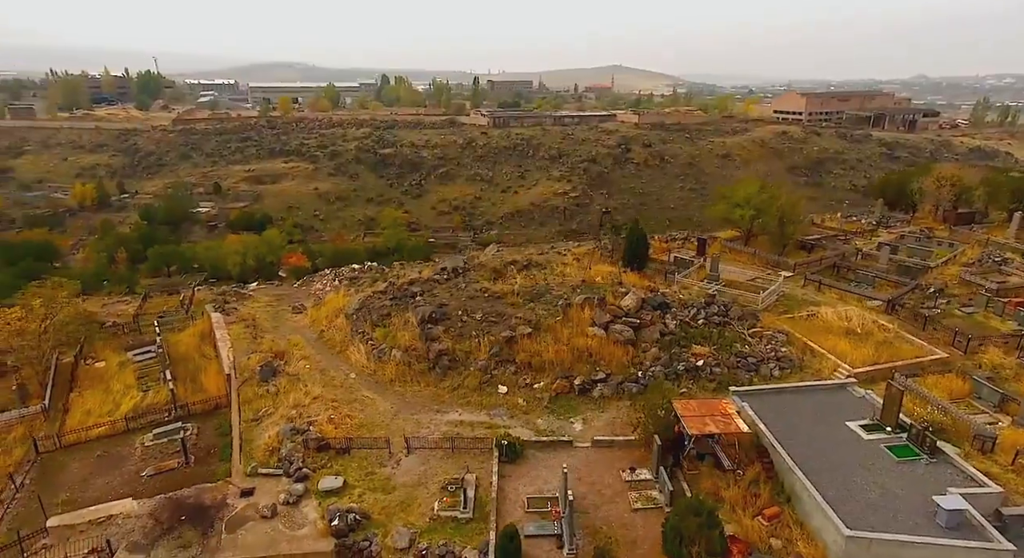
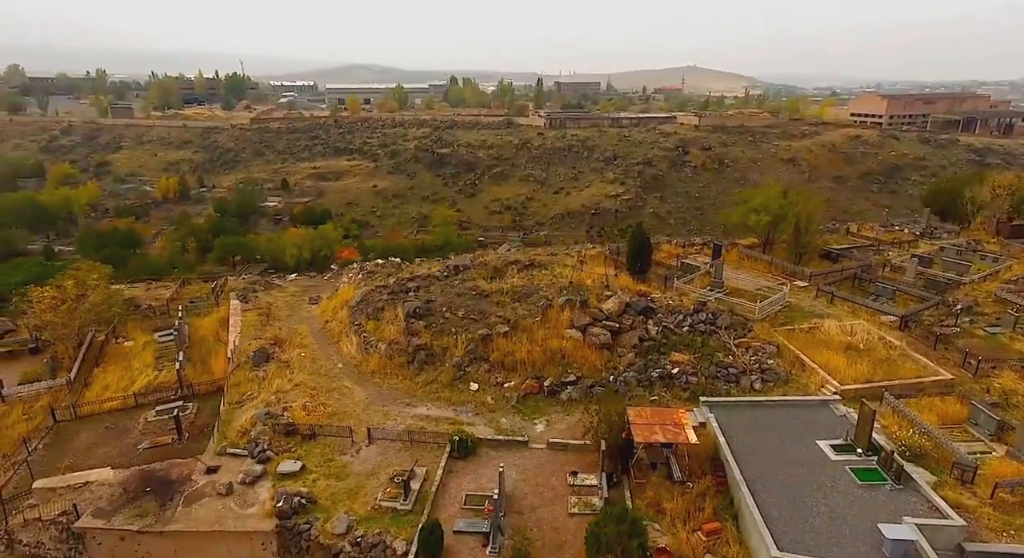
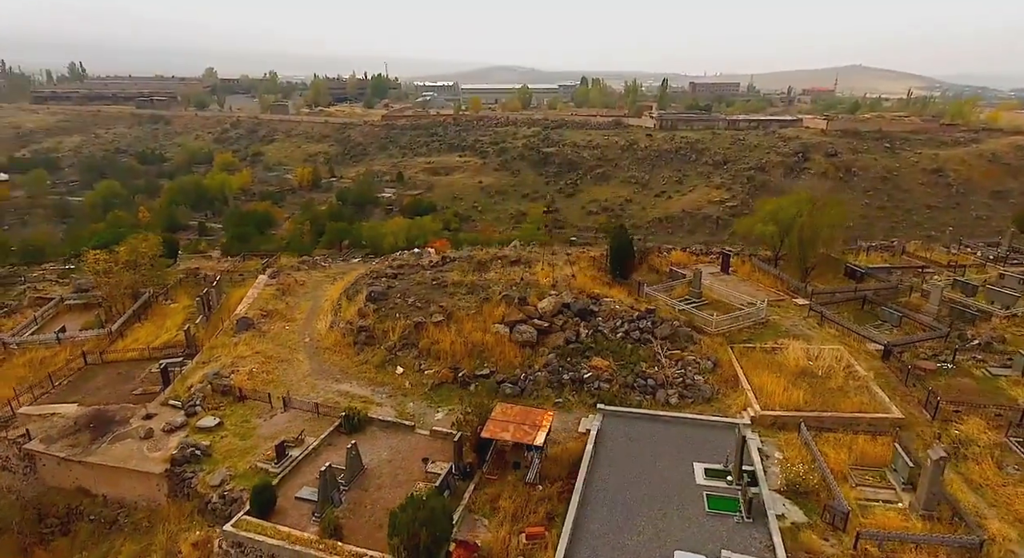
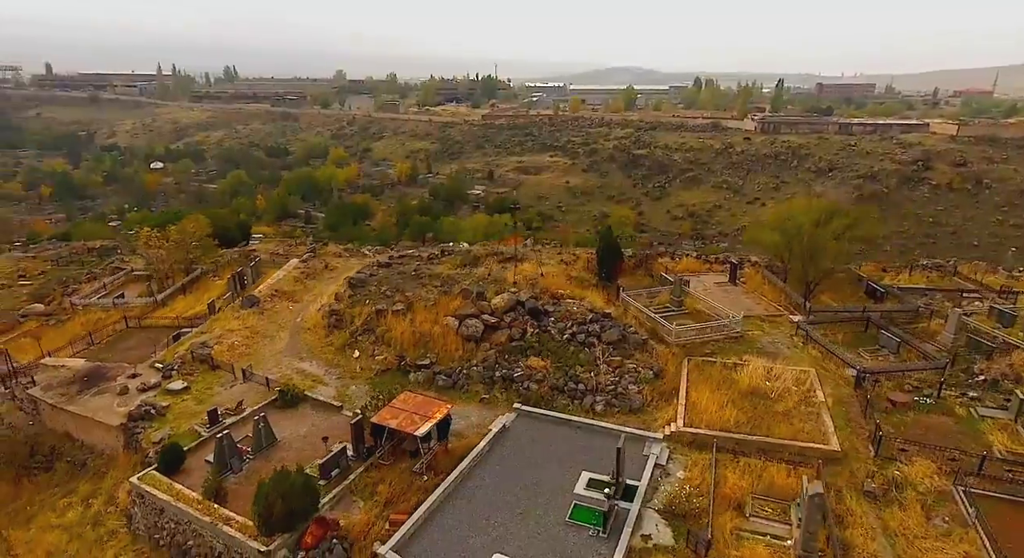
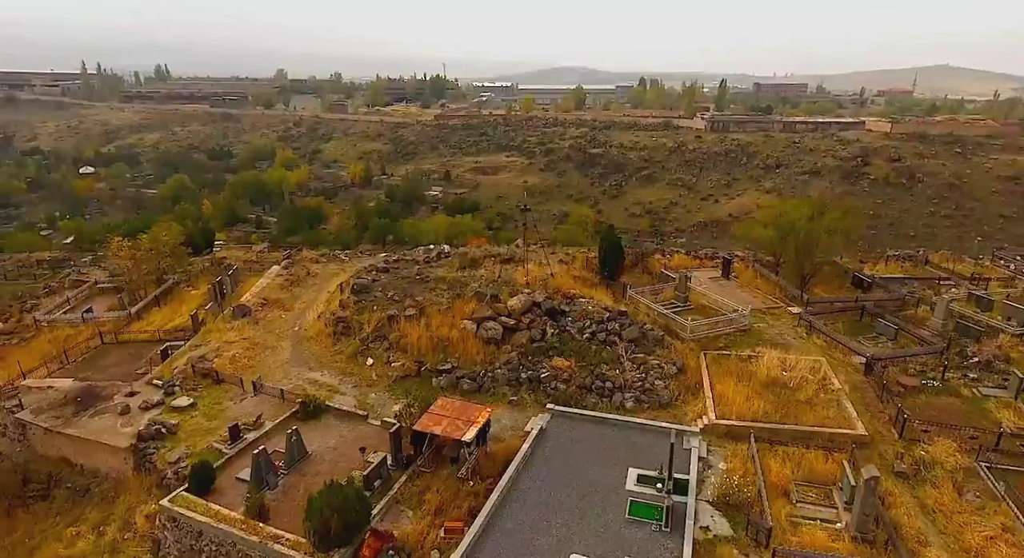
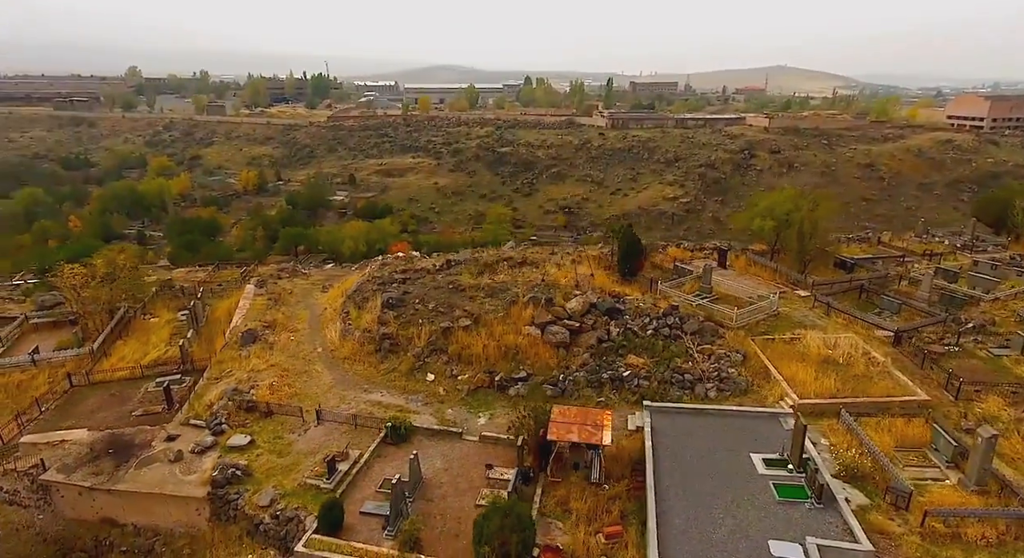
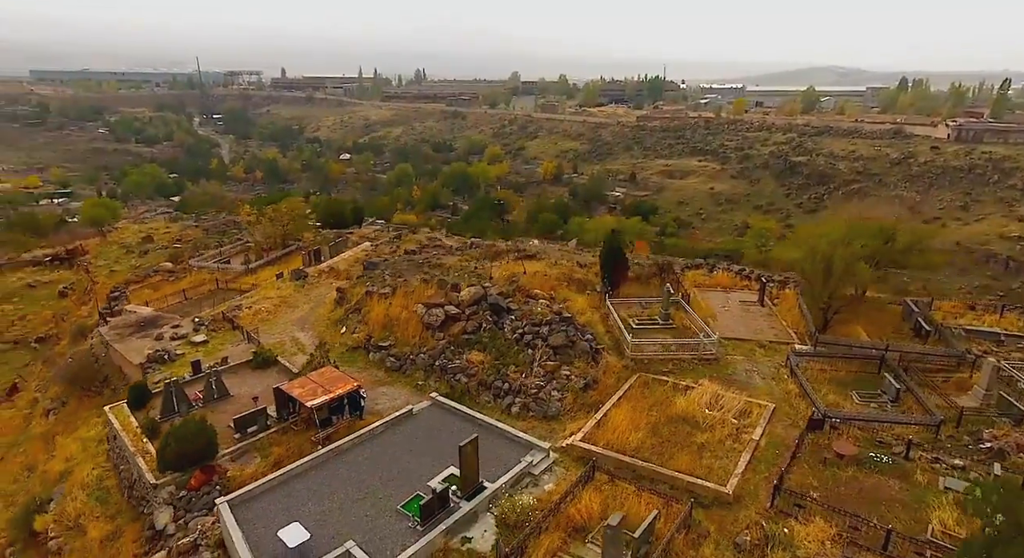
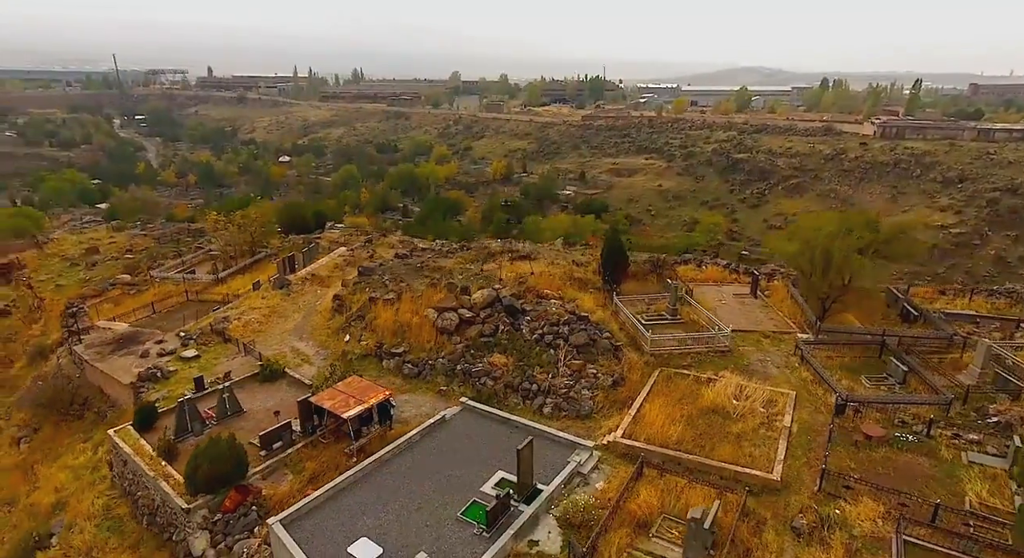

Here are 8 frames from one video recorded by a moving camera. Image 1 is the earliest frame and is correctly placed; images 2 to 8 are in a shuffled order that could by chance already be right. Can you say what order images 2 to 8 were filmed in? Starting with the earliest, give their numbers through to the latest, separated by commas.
2, 6, 3, 5, 4, 8, 7
